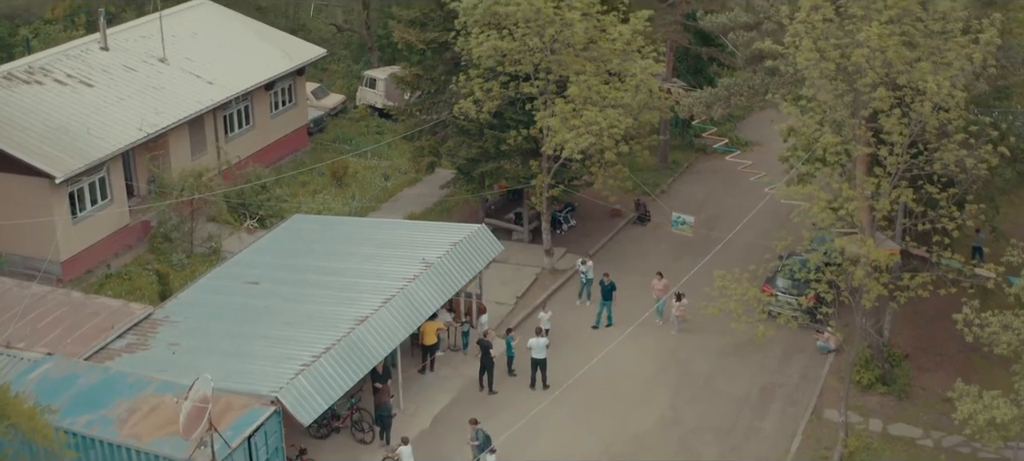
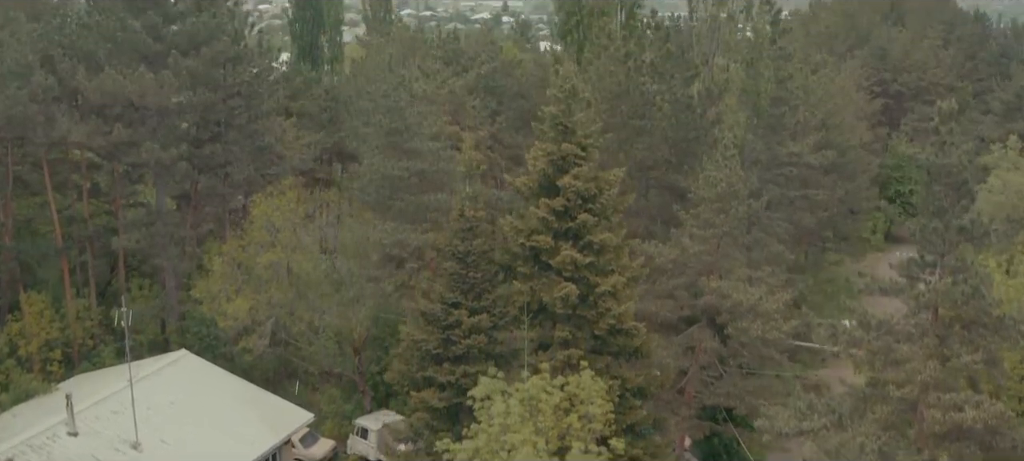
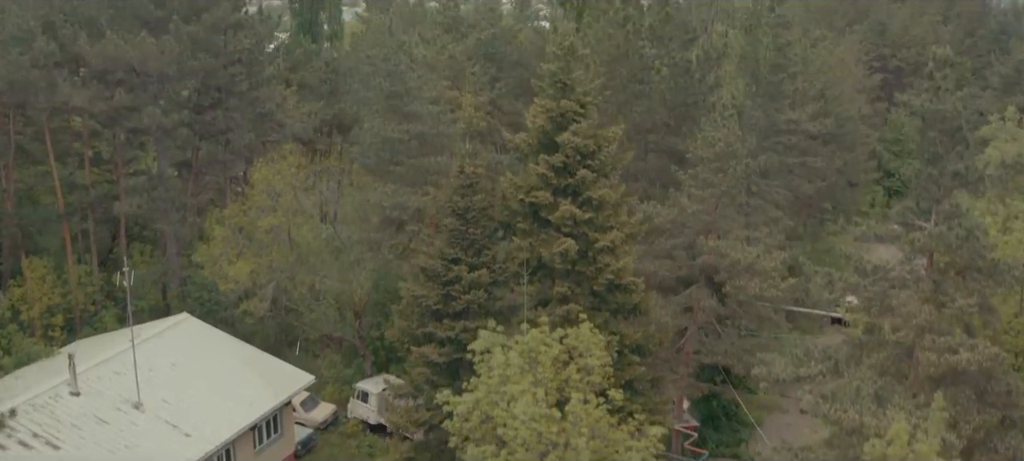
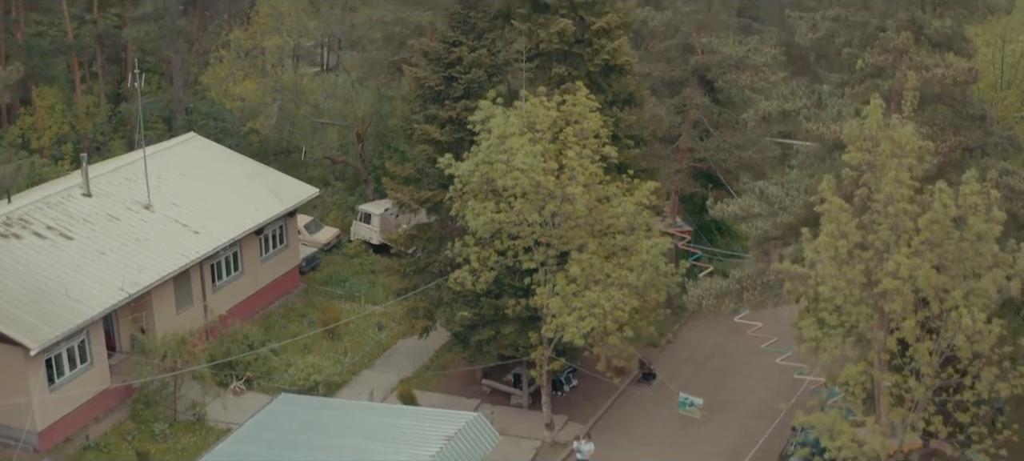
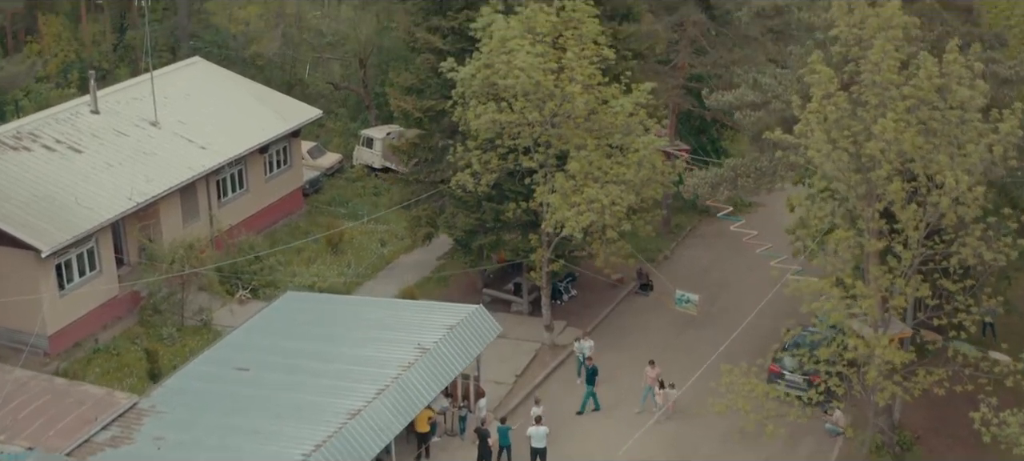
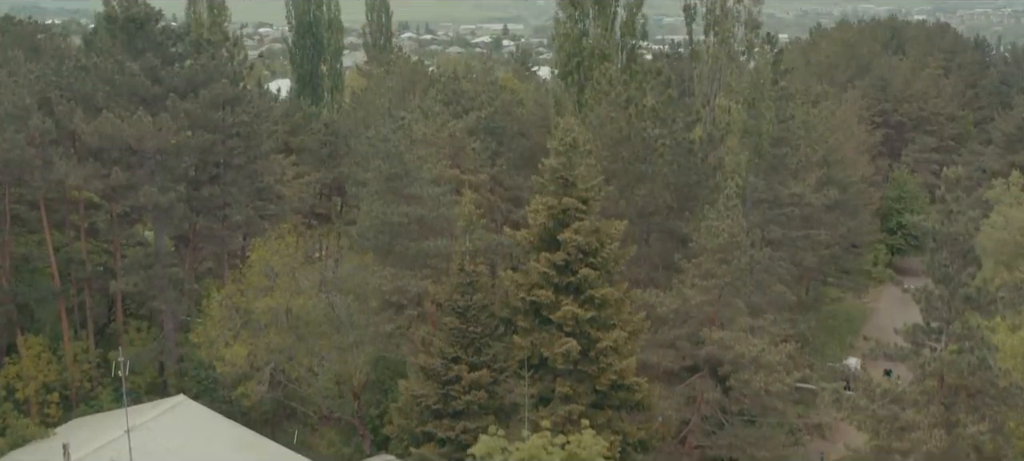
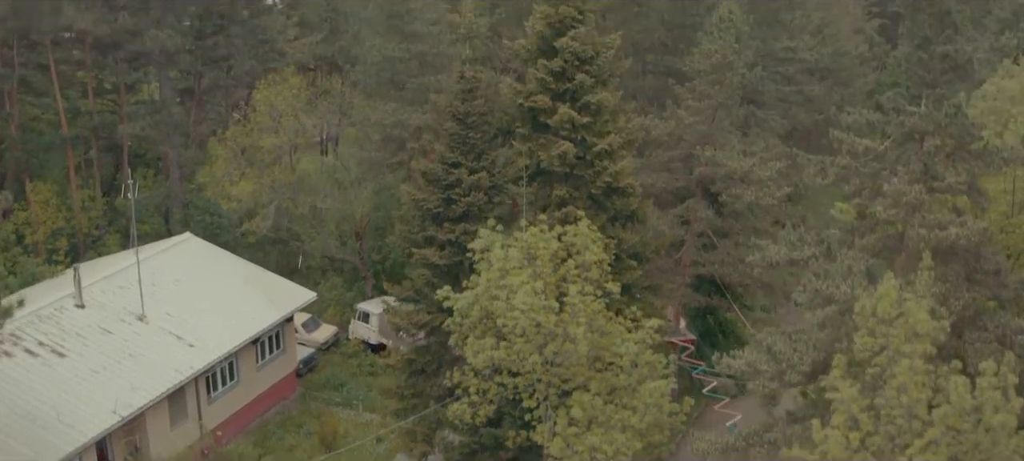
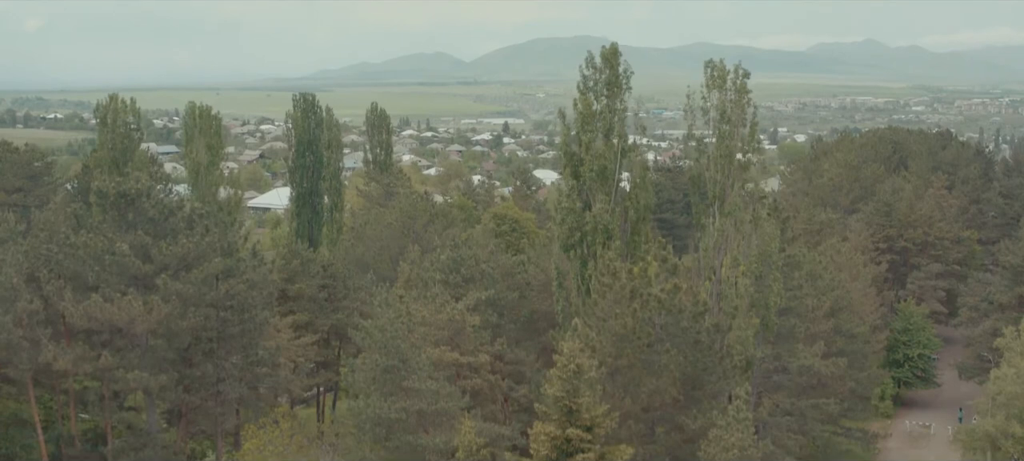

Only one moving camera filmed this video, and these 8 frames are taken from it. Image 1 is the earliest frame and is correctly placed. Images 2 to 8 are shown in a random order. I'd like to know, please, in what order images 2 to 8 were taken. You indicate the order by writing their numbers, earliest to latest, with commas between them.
5, 4, 7, 3, 2, 6, 8
